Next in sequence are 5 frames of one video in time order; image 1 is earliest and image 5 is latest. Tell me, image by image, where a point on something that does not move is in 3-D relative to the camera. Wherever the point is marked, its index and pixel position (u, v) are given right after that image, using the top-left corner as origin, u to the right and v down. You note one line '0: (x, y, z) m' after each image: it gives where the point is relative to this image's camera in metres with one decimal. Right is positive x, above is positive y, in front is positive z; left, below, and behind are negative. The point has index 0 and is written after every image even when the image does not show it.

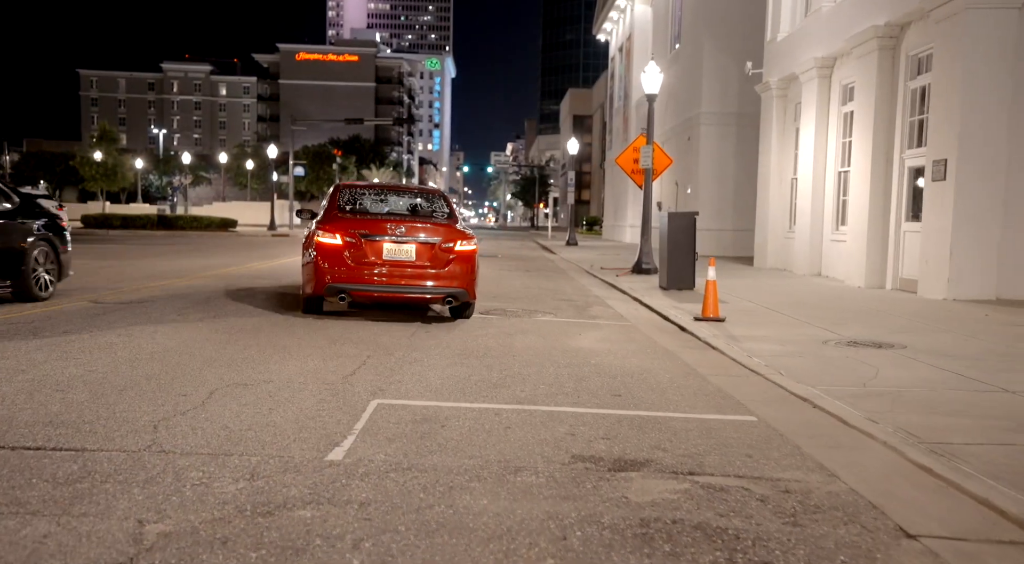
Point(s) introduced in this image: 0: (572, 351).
0: (+0.6, -0.7, +9.5) m
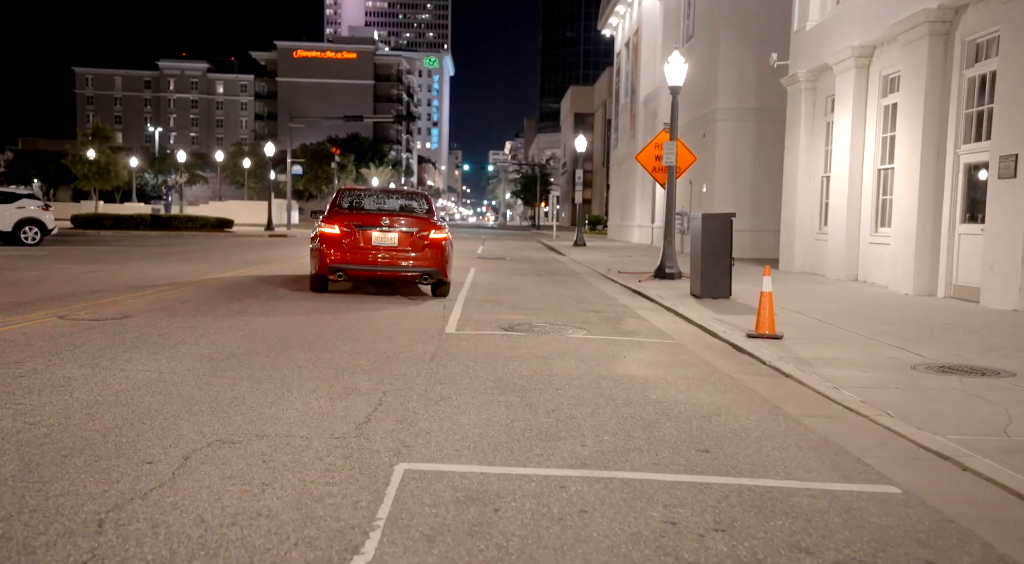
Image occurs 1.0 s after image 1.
0: (+0.9, -0.8, +8.0) m
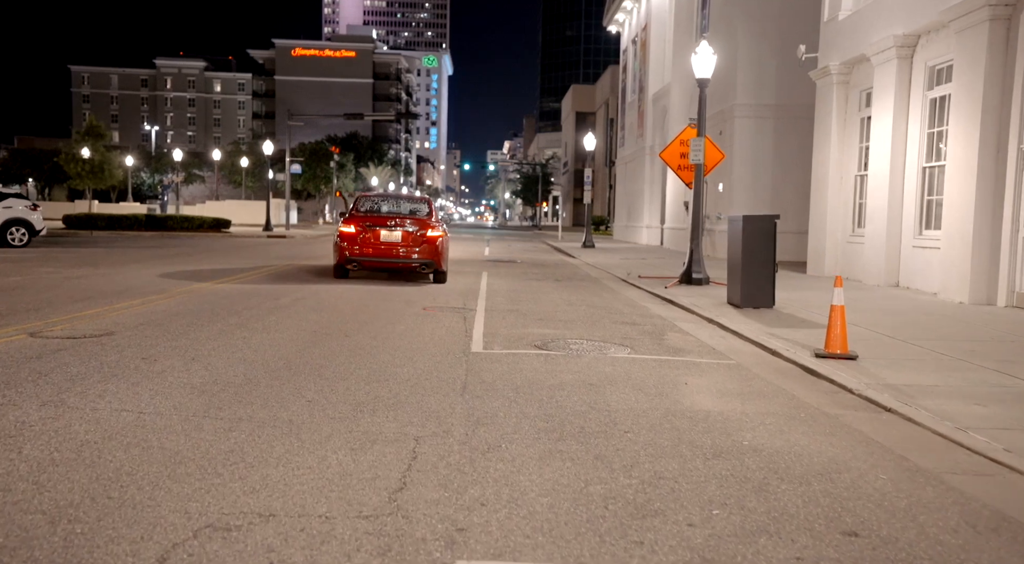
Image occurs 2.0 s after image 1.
0: (+1.3, -0.9, +6.6) m
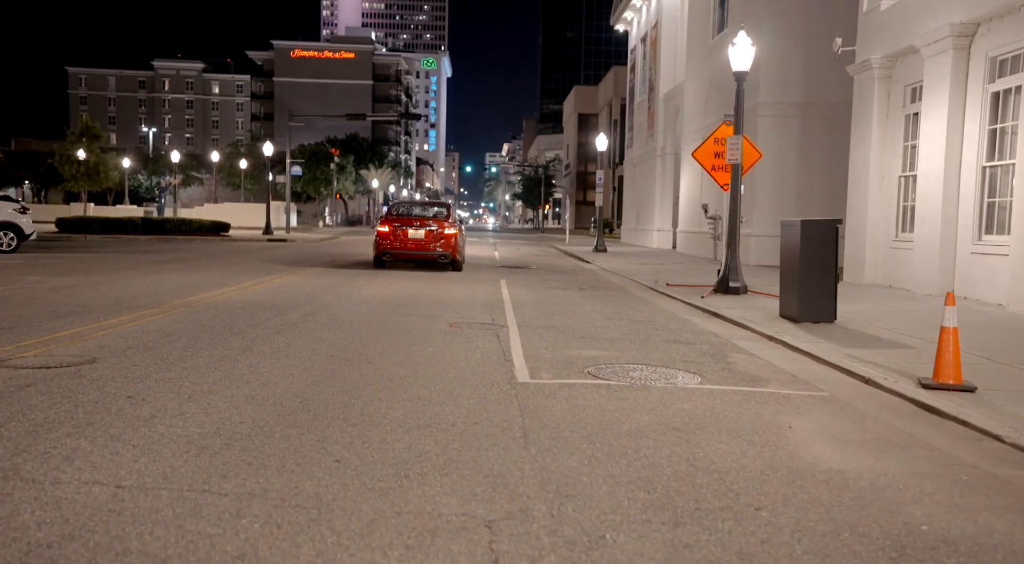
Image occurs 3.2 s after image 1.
0: (+1.7, -1.1, +5.2) m
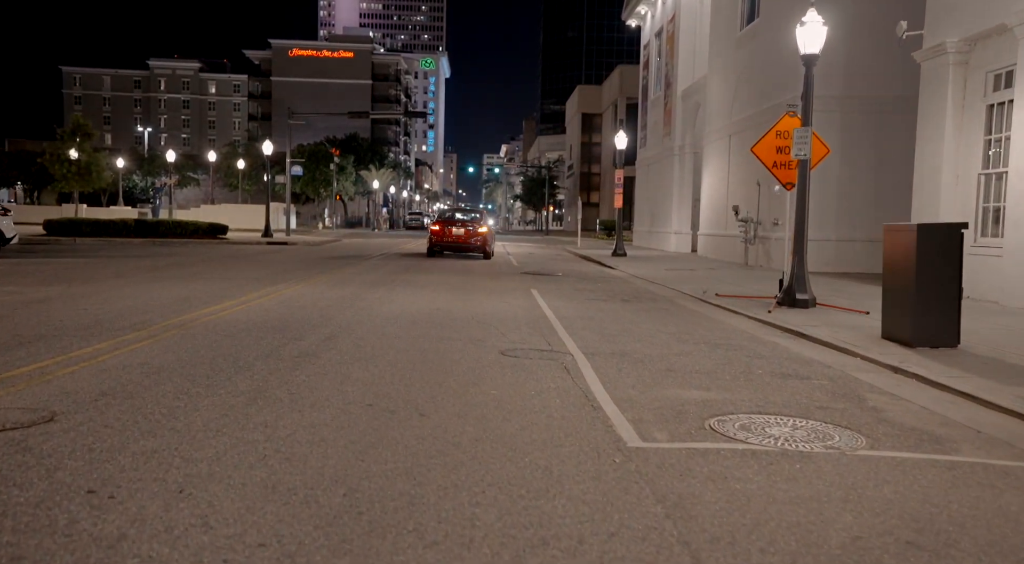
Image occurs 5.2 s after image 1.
0: (+2.4, -1.3, +3.0) m
